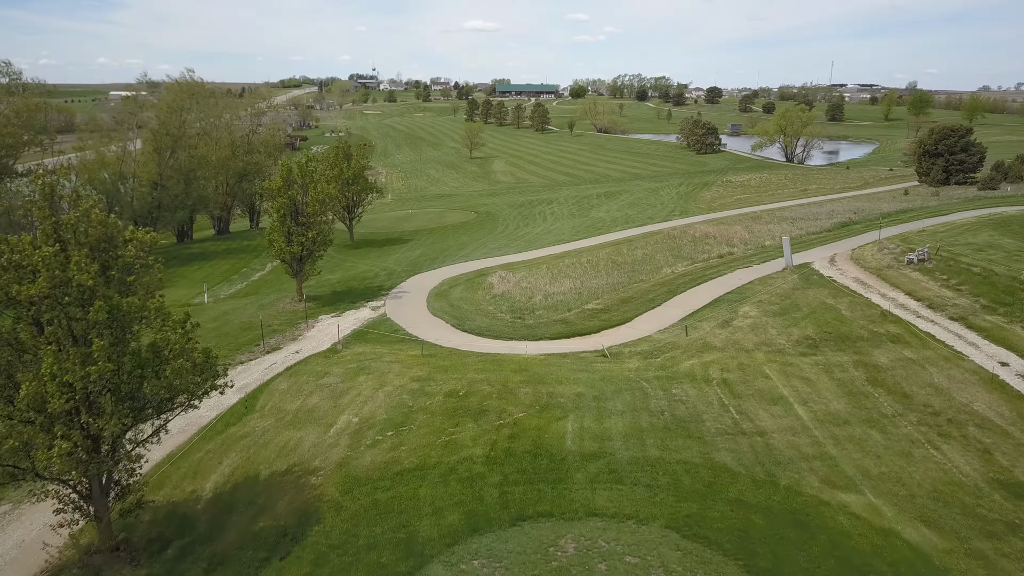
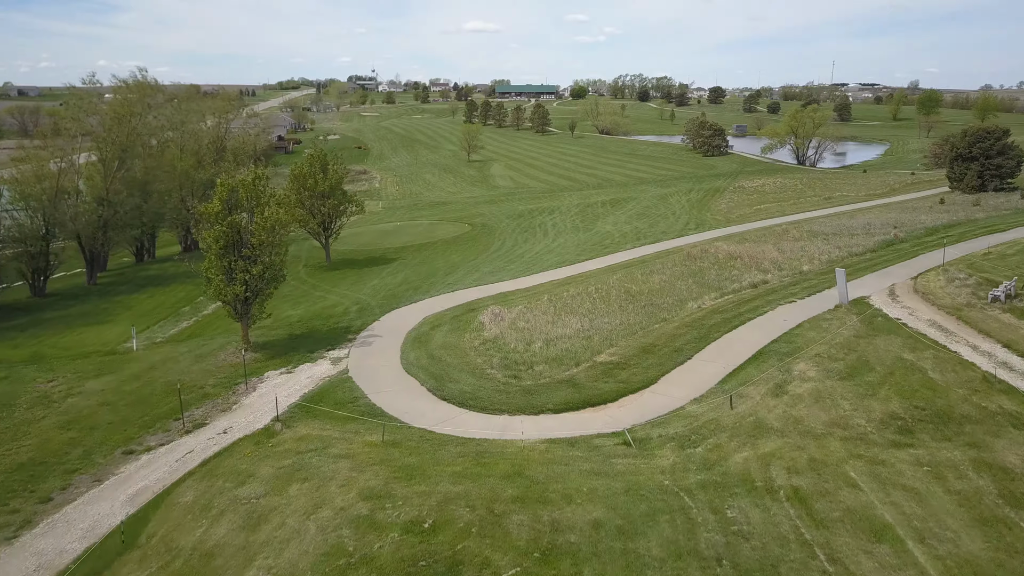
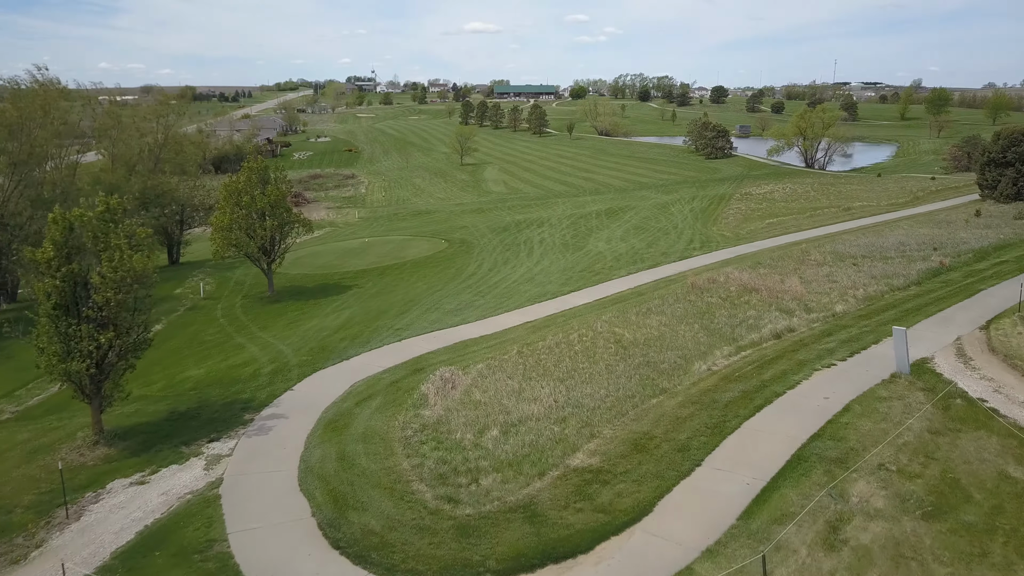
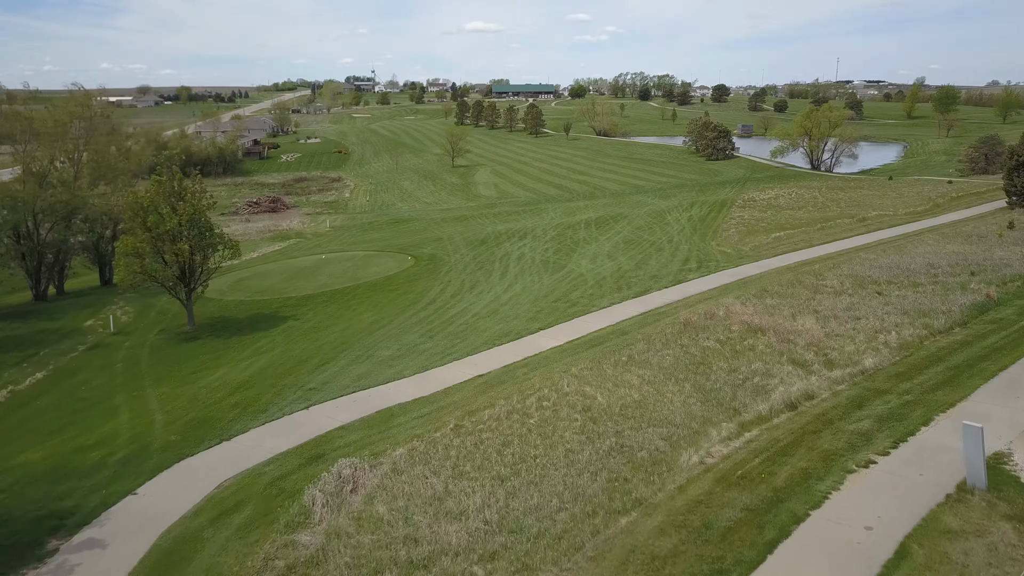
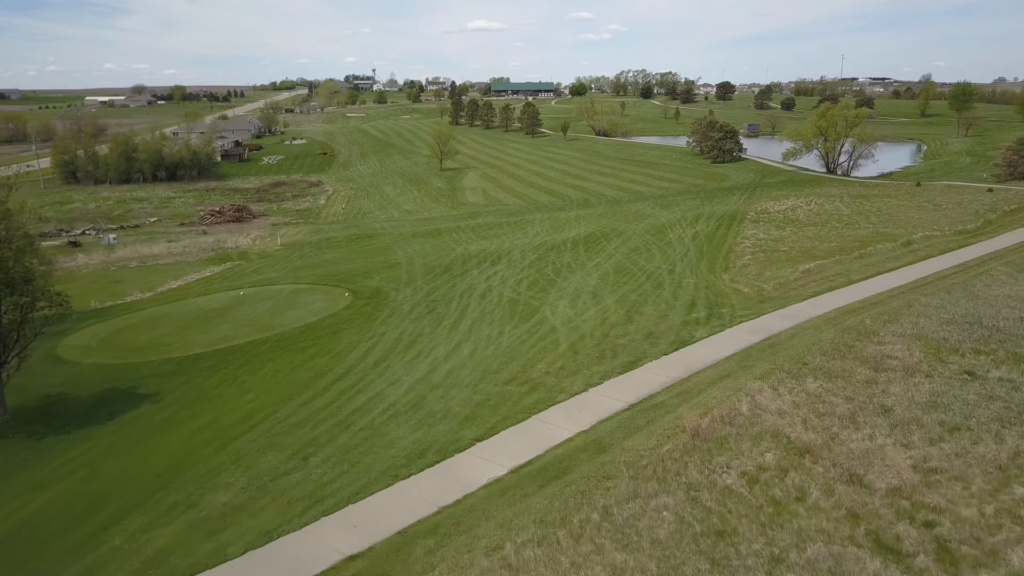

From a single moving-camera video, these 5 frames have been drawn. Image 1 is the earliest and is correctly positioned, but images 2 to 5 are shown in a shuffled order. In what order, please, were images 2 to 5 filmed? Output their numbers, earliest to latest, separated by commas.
2, 3, 4, 5
